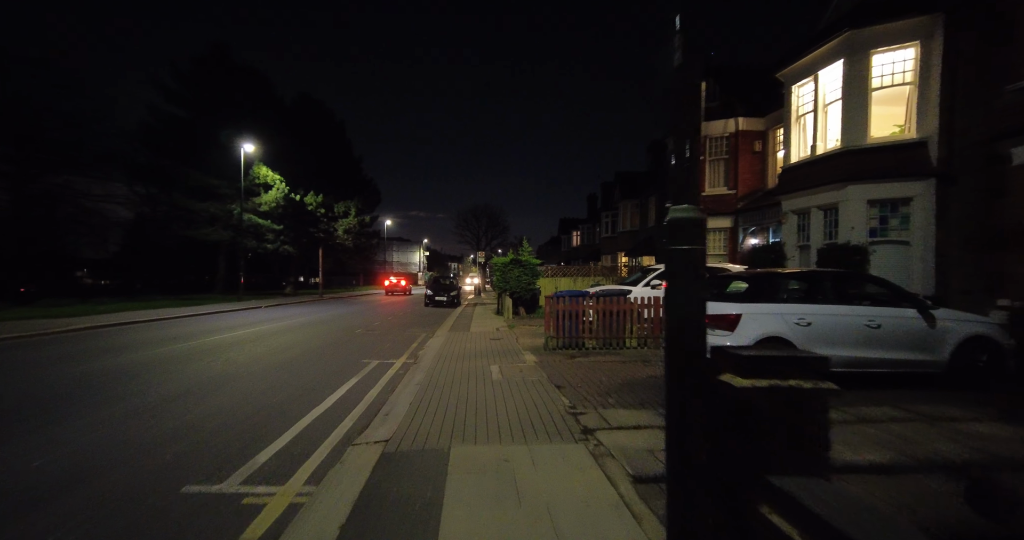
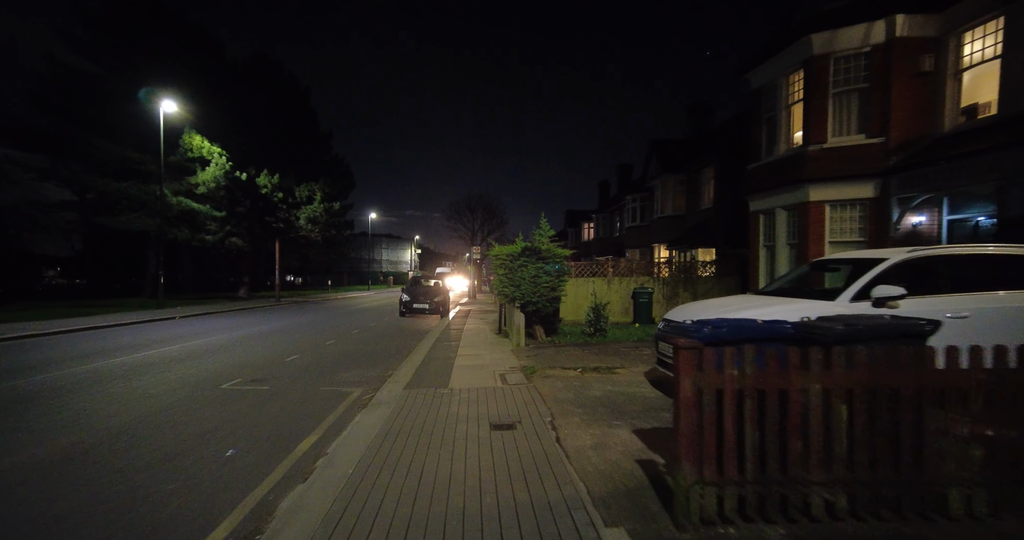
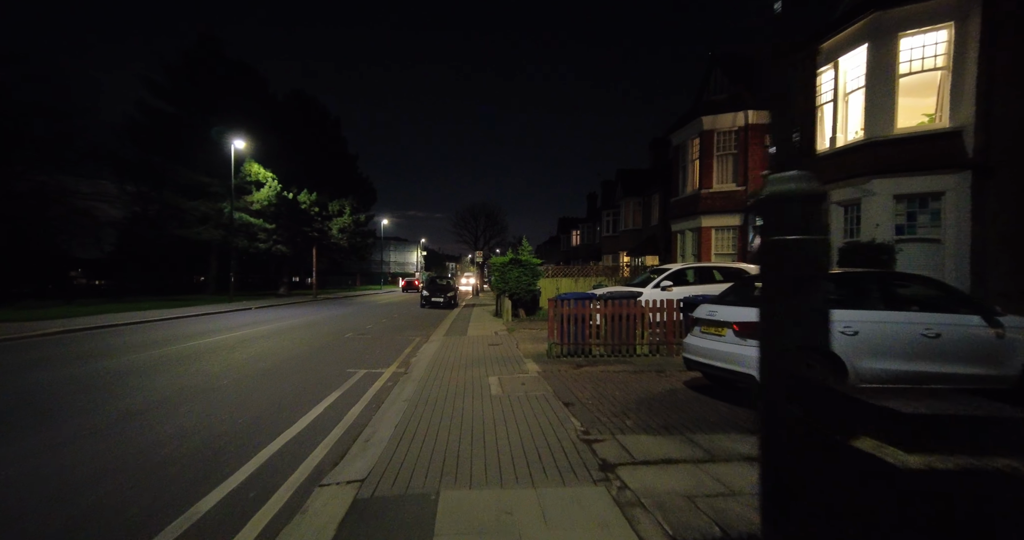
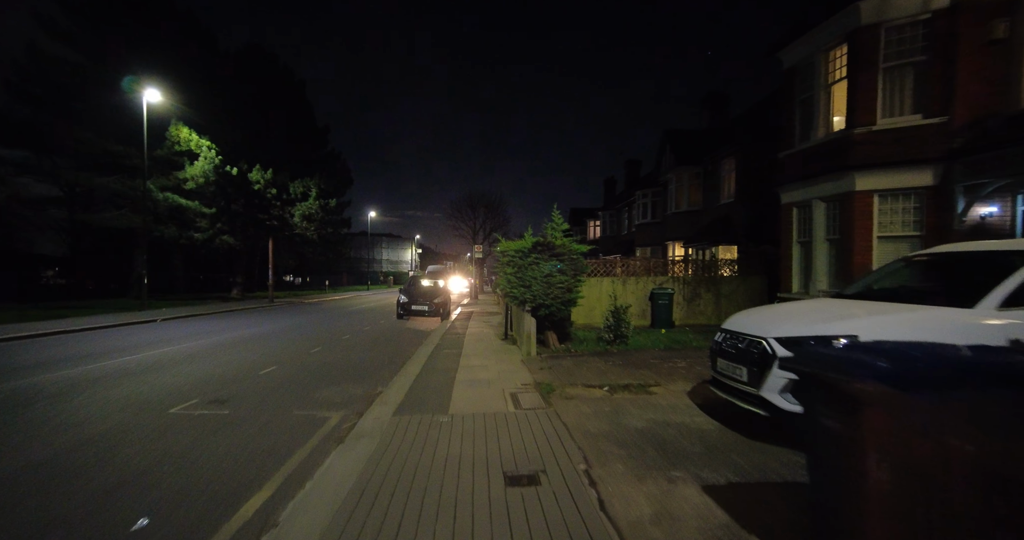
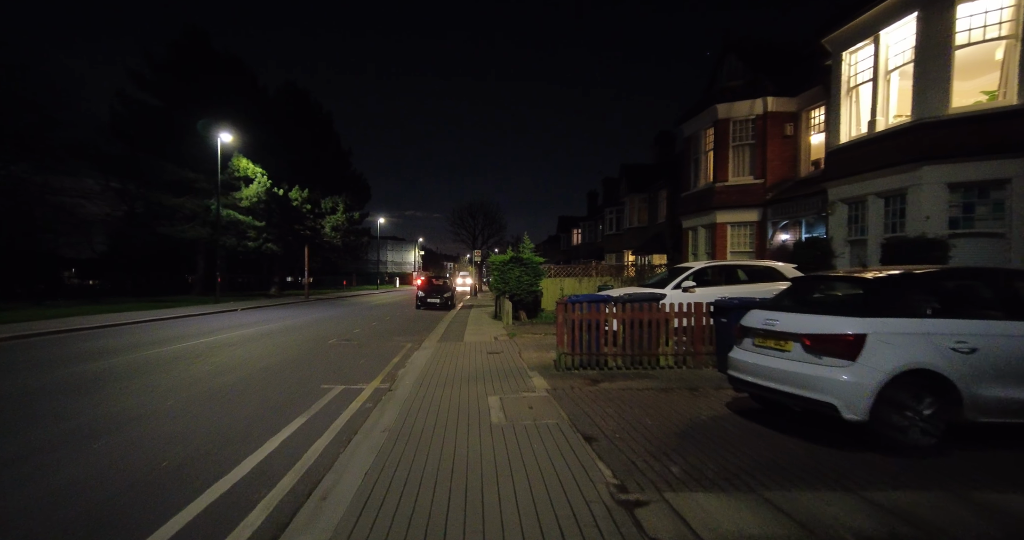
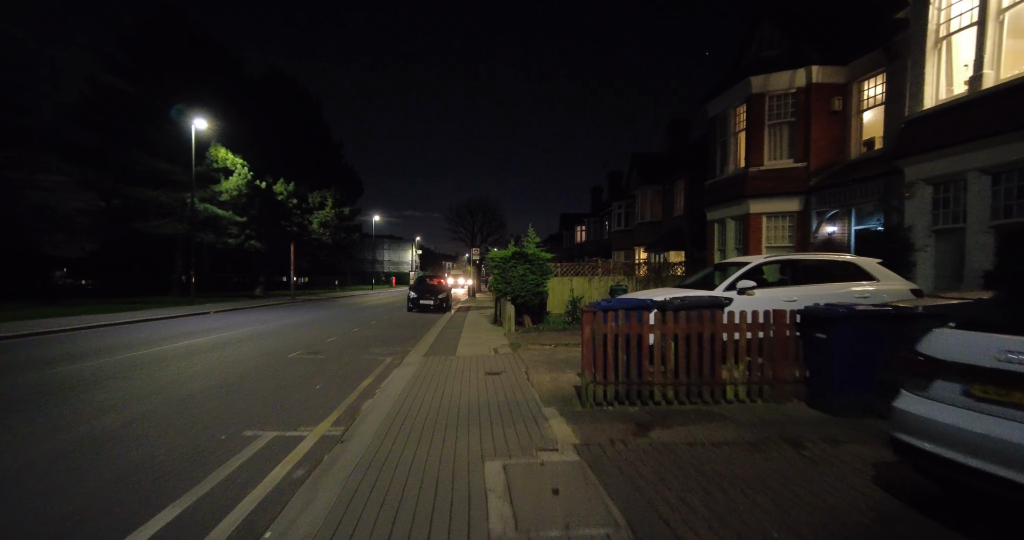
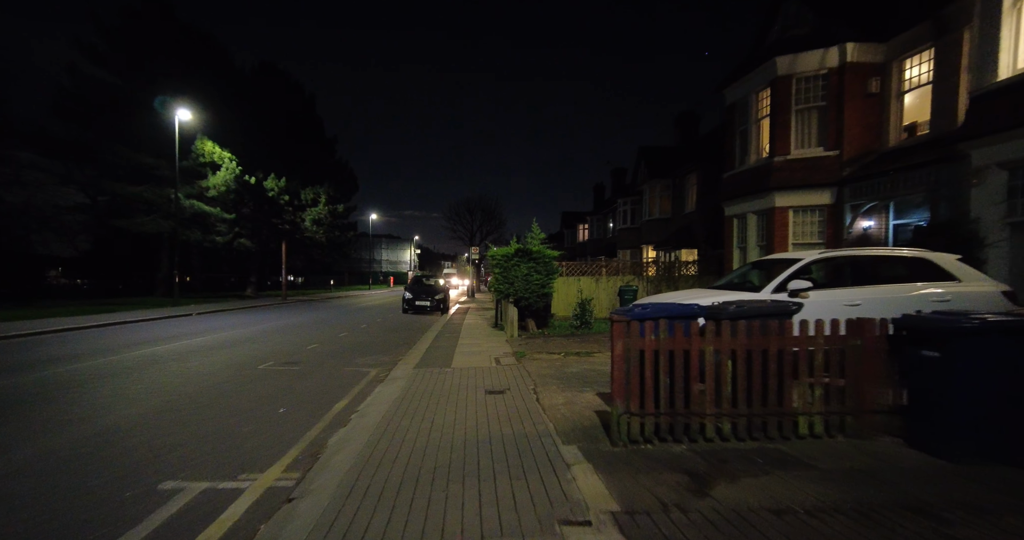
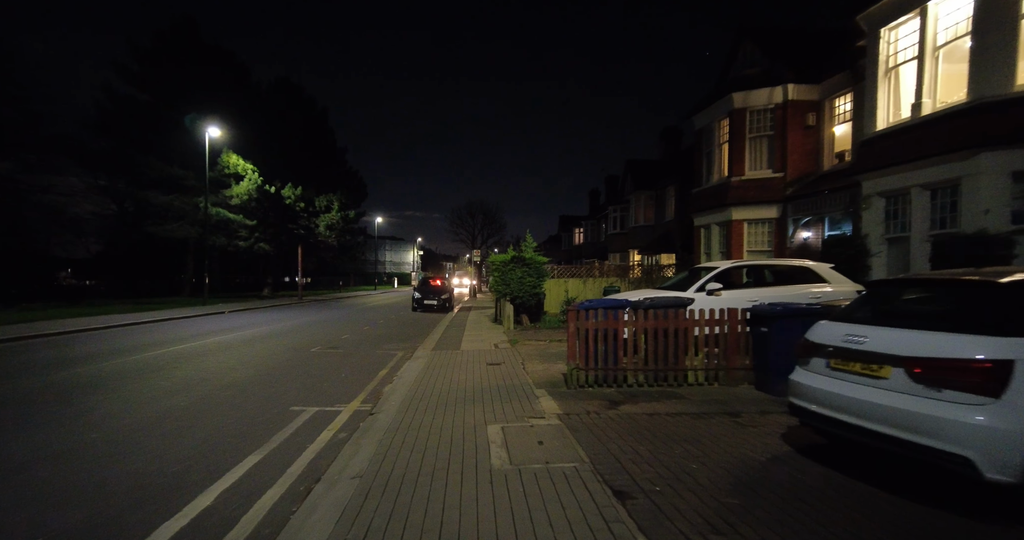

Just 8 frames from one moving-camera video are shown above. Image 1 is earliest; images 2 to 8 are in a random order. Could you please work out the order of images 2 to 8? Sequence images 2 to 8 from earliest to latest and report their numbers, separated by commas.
3, 5, 8, 6, 7, 2, 4
